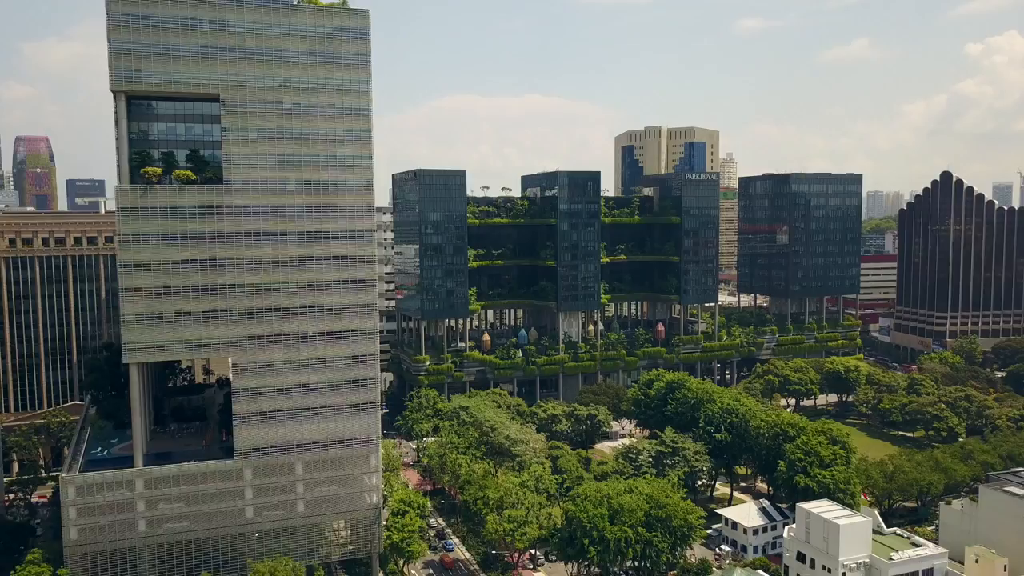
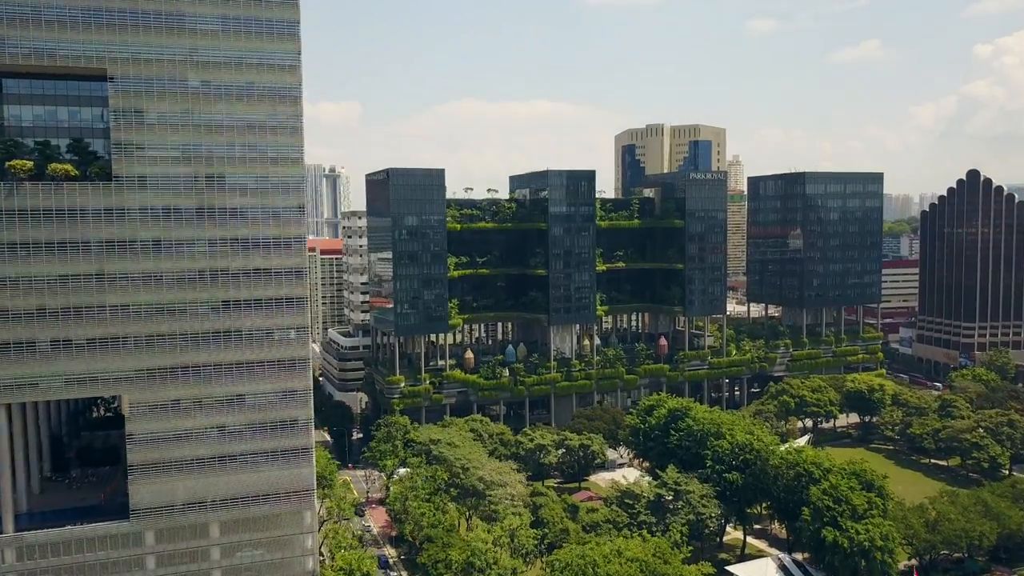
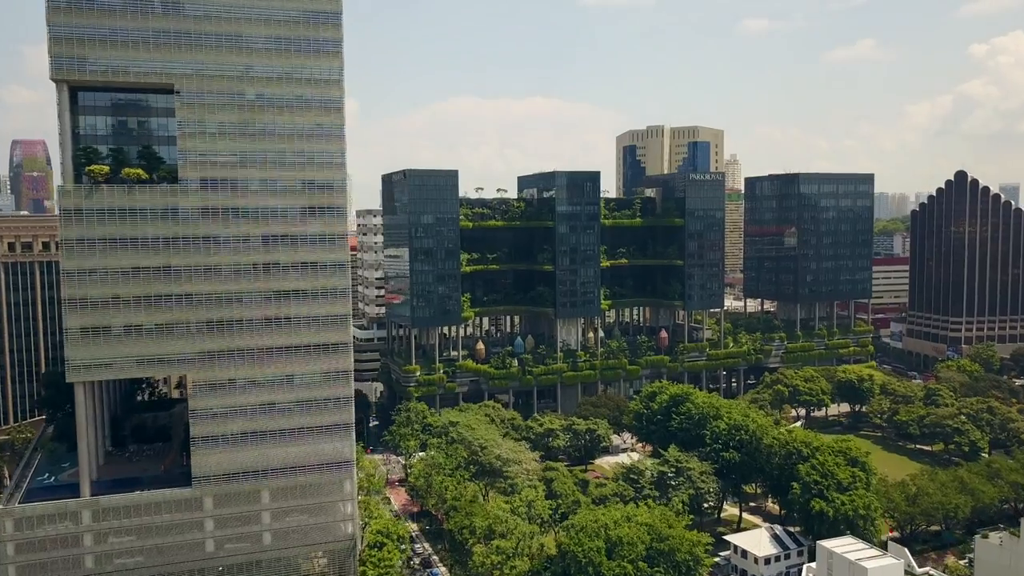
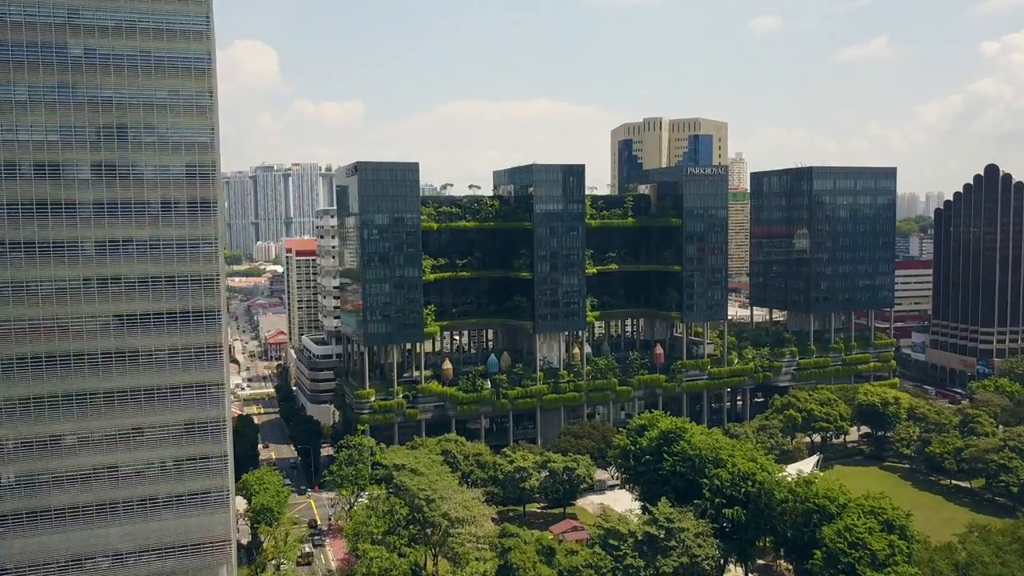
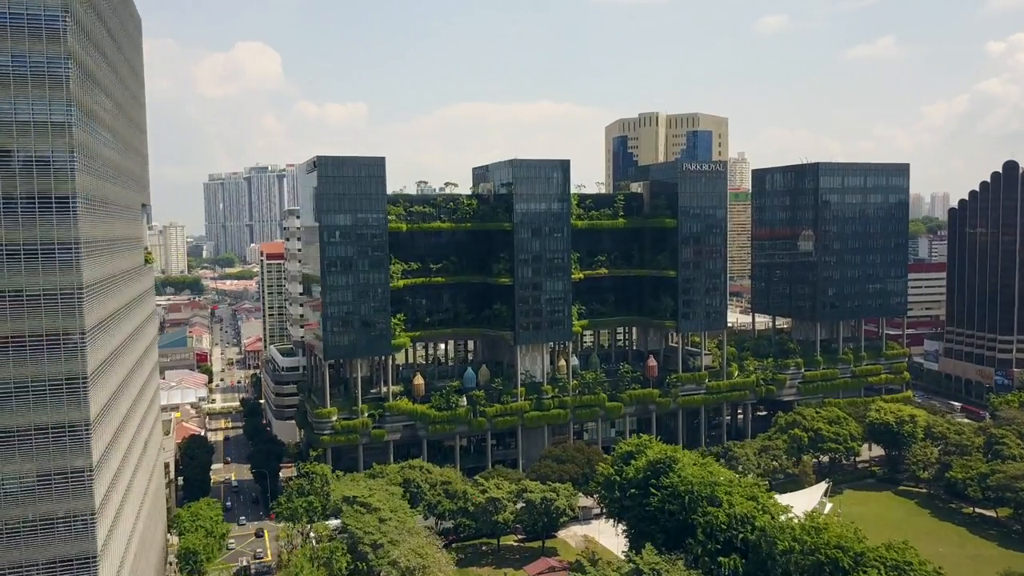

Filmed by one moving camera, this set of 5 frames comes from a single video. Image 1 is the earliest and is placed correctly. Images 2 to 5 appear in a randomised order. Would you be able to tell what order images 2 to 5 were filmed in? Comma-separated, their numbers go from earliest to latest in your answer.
3, 2, 4, 5
